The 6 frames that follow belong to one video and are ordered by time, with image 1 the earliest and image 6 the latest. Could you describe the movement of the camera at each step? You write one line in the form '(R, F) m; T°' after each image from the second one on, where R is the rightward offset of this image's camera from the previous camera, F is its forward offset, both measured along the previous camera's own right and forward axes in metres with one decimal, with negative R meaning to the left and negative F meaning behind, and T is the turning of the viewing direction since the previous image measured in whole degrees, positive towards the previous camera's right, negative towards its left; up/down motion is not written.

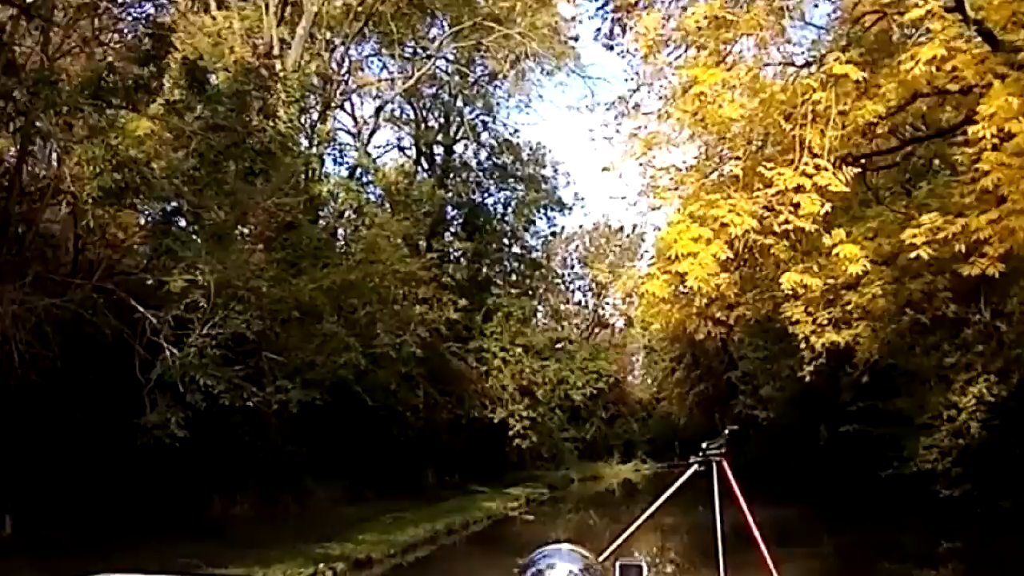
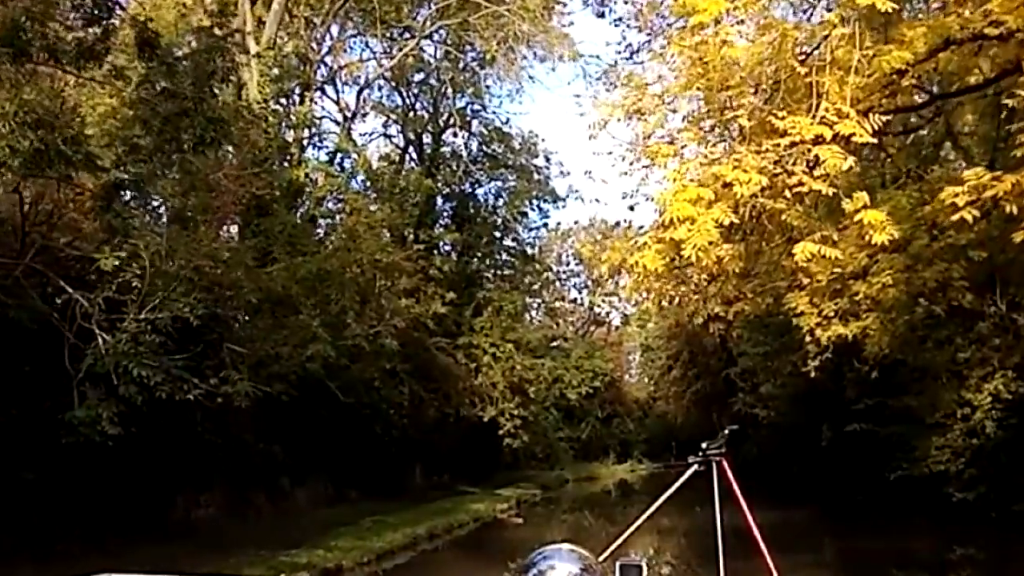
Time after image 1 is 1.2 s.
(+0.2, +1.2) m; 0°
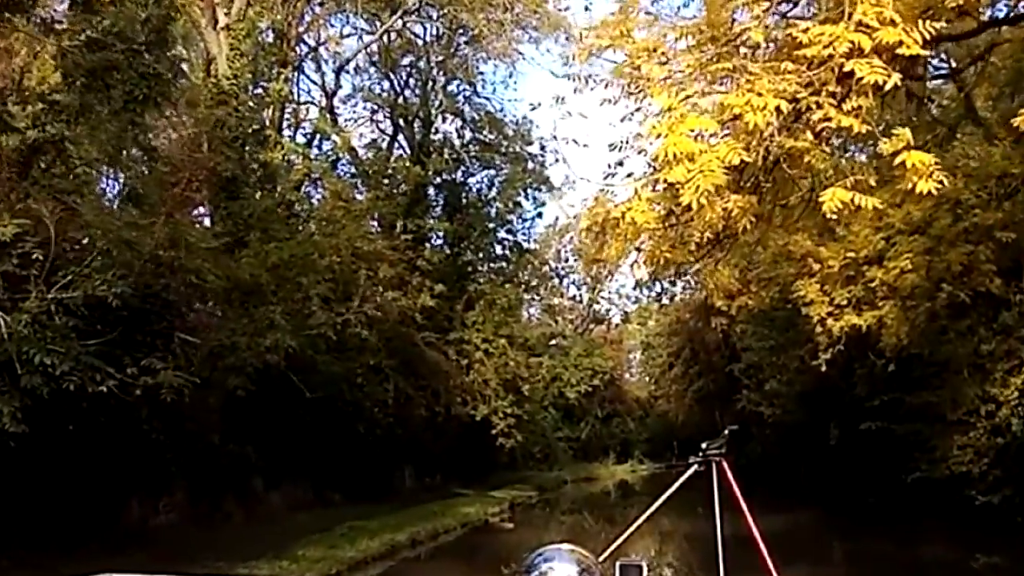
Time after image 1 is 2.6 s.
(+0.2, +1.4) m; 0°
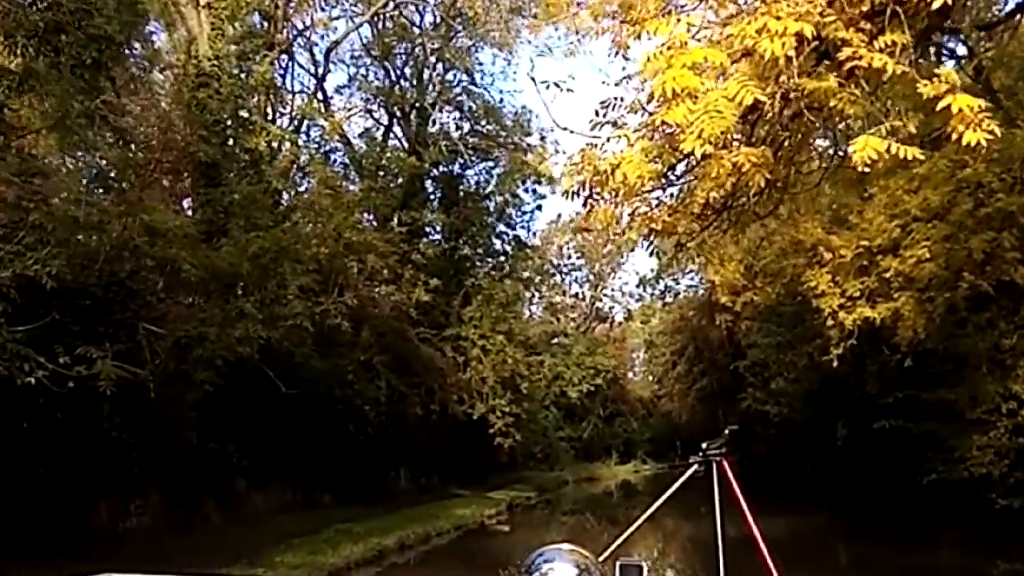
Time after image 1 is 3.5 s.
(+0.2, +0.9) m; 0°
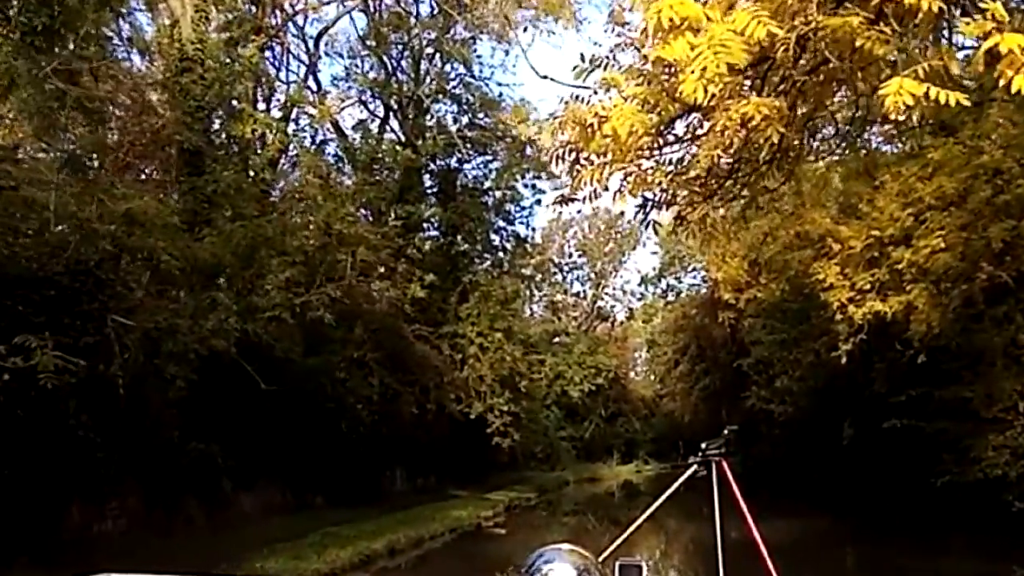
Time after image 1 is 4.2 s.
(+0.1, +0.7) m; 0°
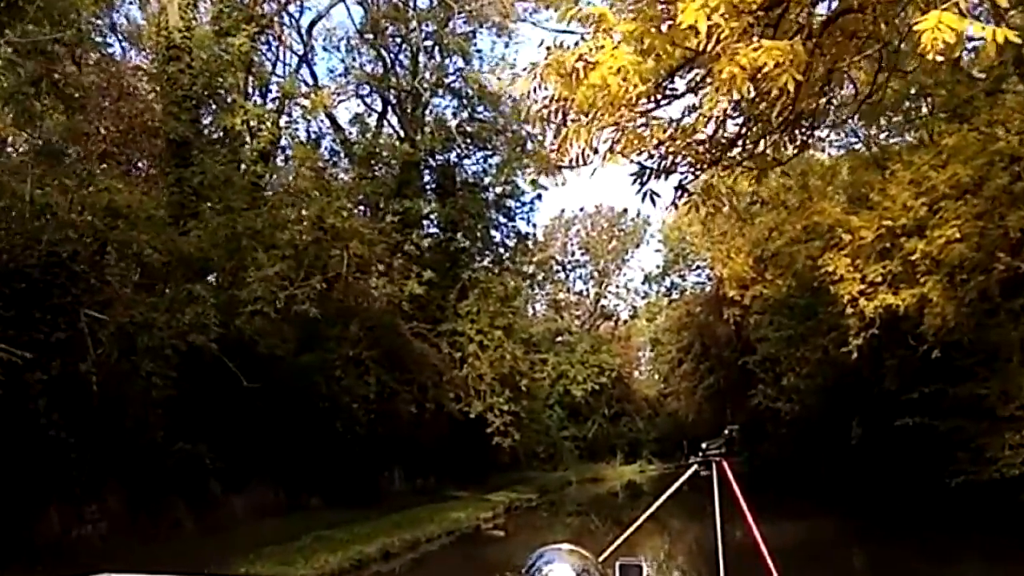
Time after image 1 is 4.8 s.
(+0.1, +0.6) m; 0°
